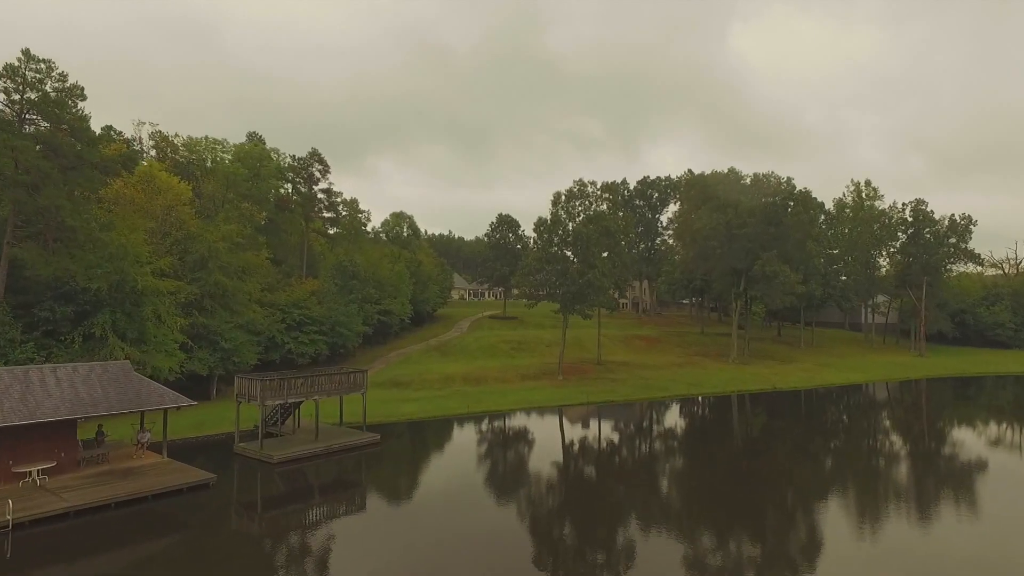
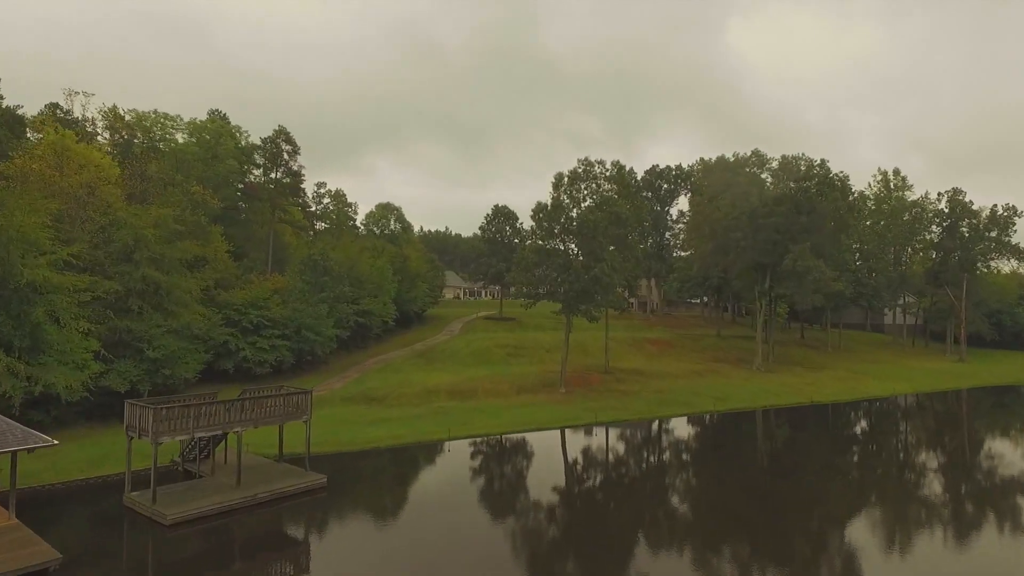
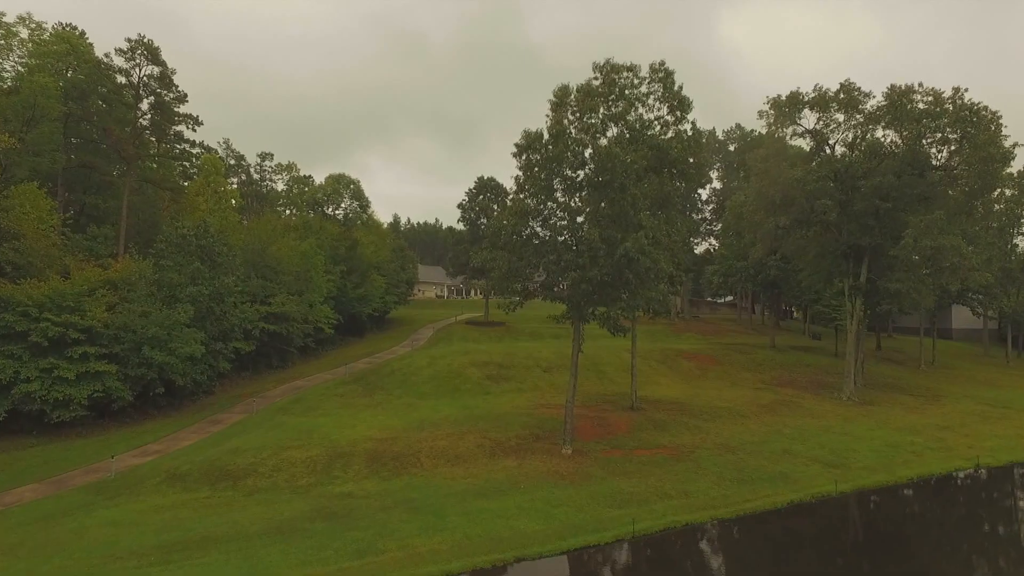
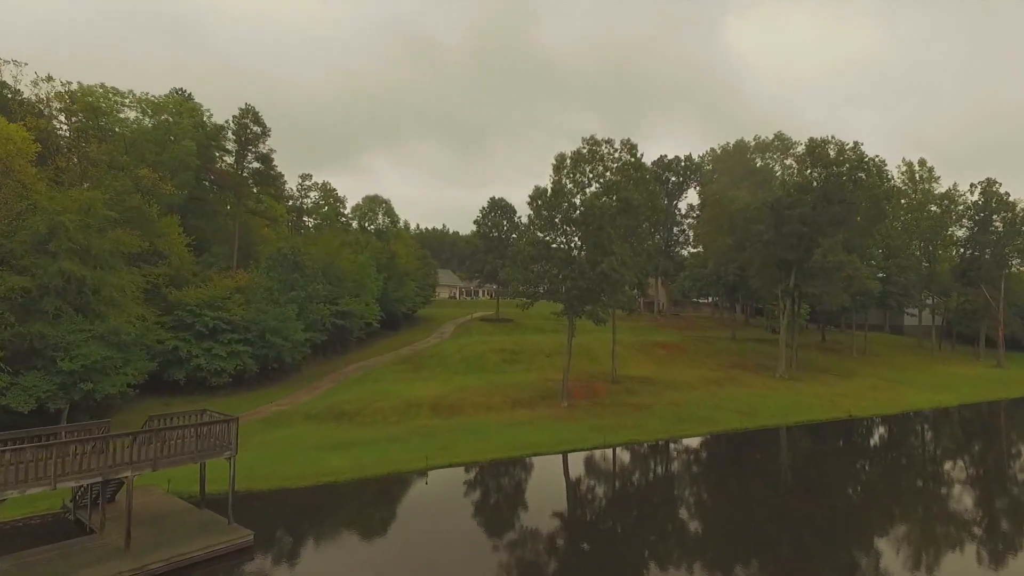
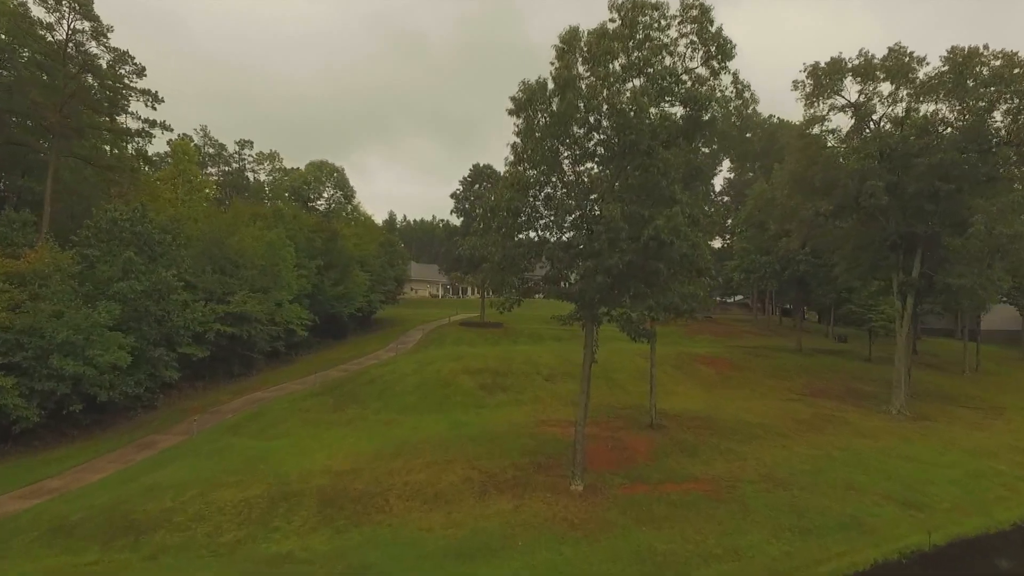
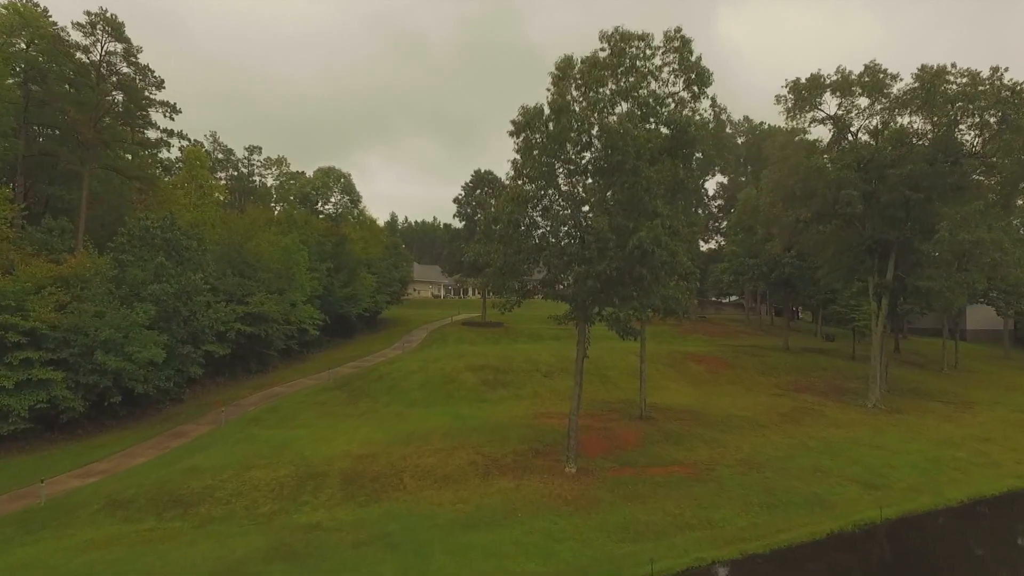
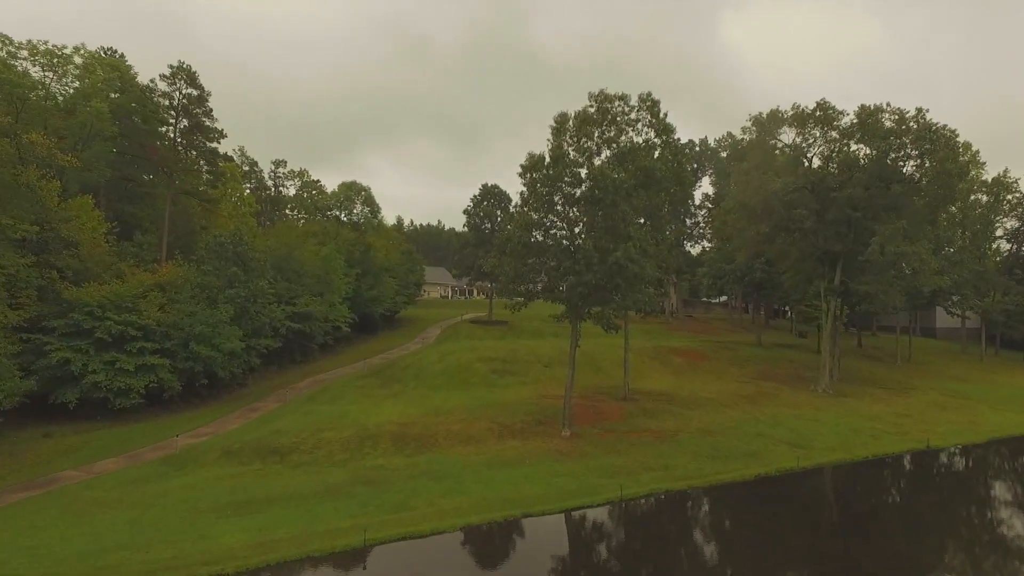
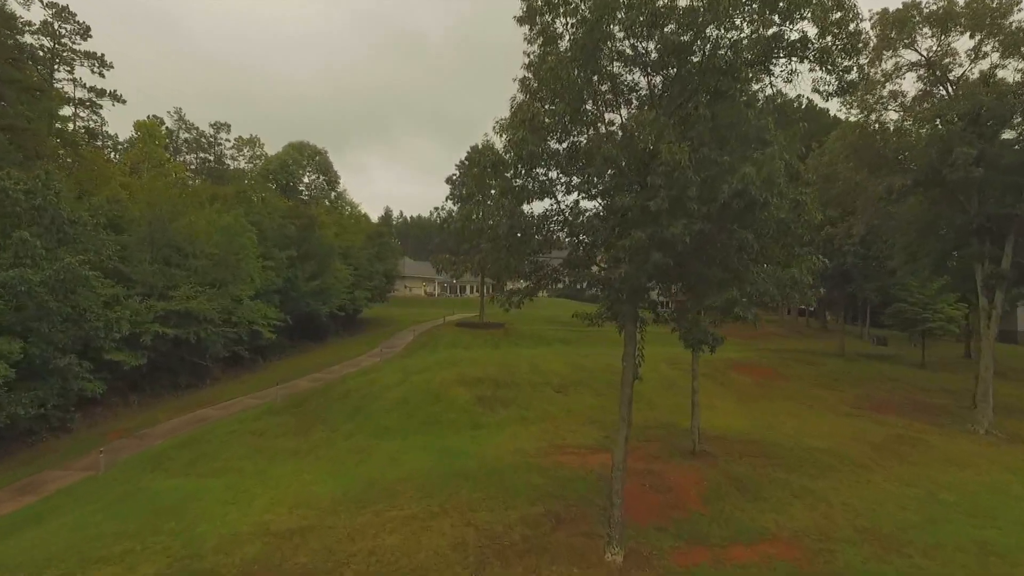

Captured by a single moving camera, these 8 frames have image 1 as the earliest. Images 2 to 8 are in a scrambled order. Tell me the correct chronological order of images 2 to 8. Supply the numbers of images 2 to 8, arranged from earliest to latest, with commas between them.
2, 4, 7, 3, 6, 5, 8
